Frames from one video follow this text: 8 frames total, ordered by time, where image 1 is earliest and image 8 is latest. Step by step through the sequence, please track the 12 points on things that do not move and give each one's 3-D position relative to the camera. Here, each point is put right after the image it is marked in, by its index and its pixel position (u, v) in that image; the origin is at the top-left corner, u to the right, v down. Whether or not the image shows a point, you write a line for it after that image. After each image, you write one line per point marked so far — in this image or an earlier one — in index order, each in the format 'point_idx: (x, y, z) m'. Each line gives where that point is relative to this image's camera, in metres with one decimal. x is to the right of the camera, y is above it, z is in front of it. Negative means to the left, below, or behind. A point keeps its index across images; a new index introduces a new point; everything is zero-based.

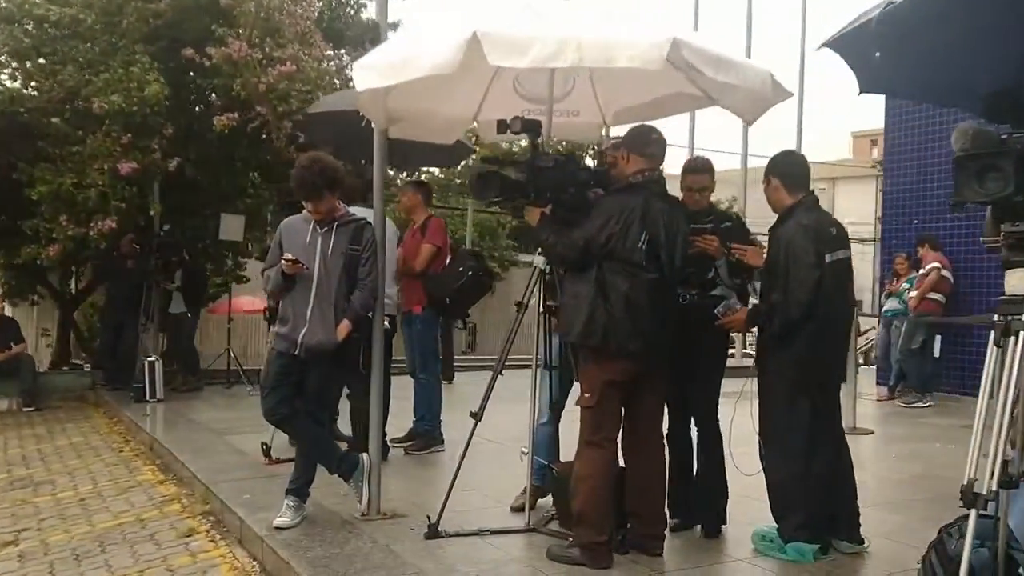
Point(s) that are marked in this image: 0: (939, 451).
0: (+3.1, -1.2, +6.7) m
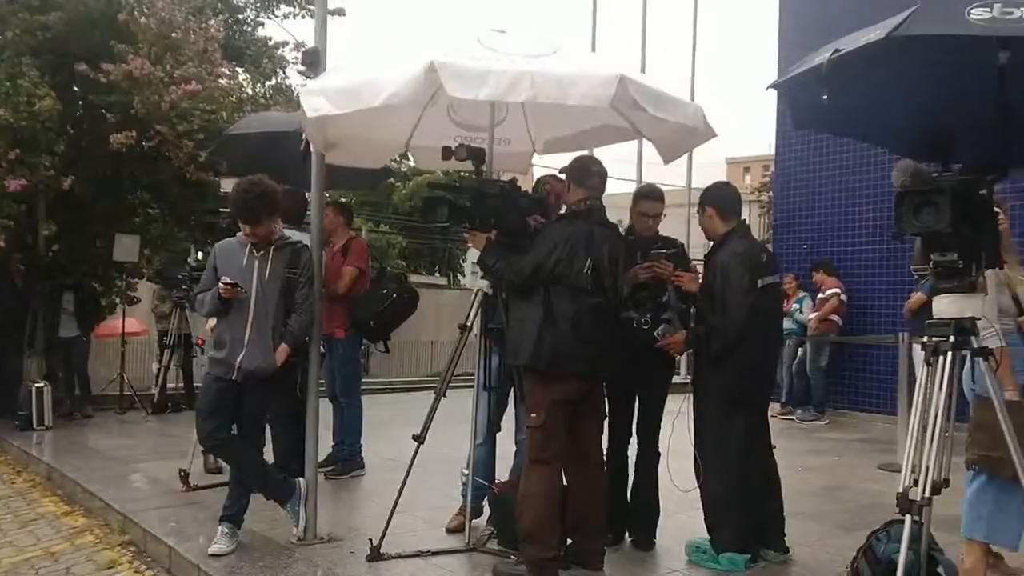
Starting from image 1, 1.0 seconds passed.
0: (+2.5, -1.4, +7.1) m
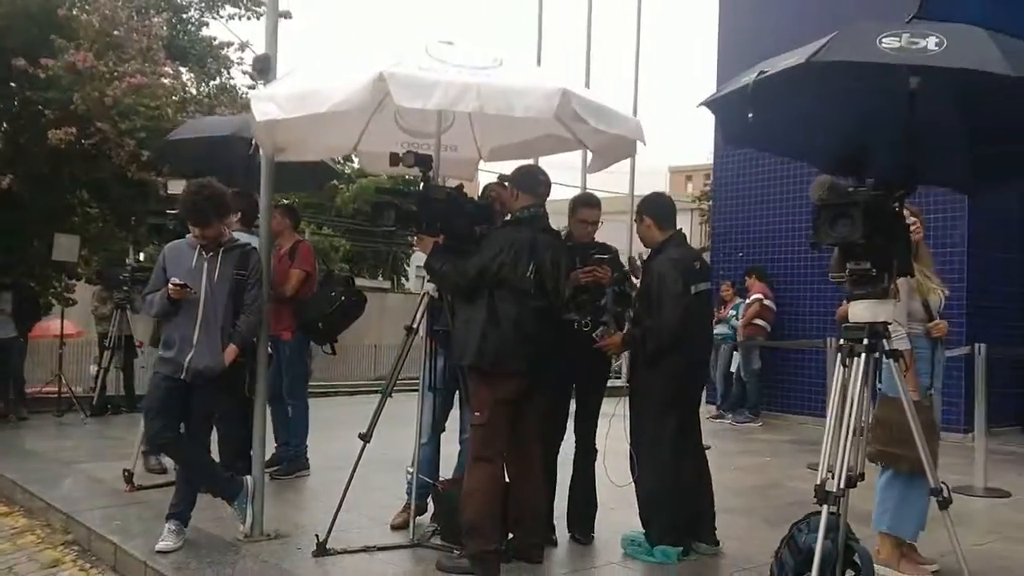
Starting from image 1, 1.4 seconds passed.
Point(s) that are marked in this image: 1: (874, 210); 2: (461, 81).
0: (+2.0, -1.4, +7.4) m
1: (+1.3, +0.3, +3.2) m
2: (-0.2, +0.9, +3.9) m
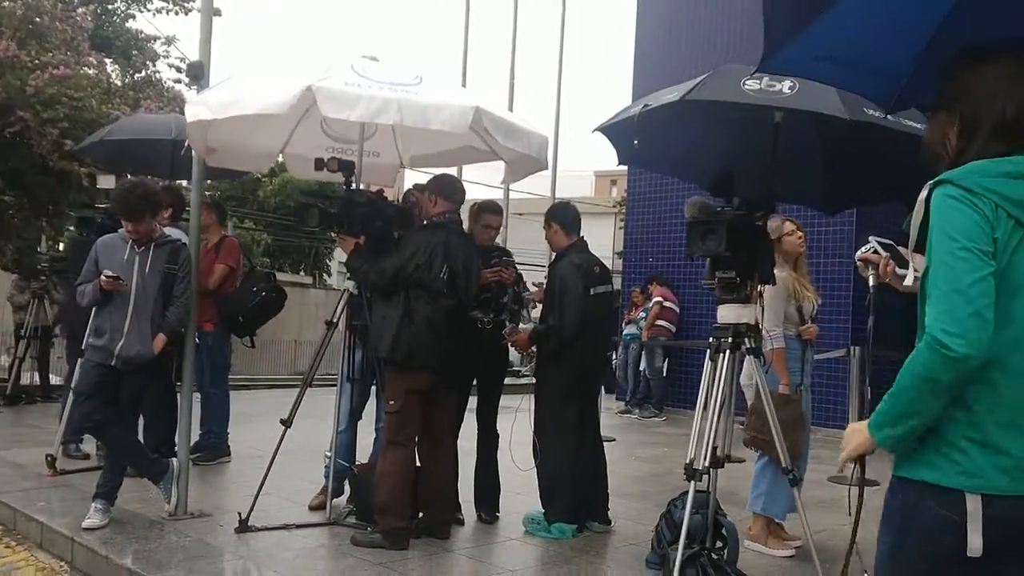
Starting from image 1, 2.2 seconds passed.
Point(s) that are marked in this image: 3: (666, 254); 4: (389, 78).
0: (+1.3, -1.4, +7.9) m
1: (+0.9, +0.2, +3.7) m
2: (-0.6, +0.9, +4.3) m
3: (+1.8, +0.4, +10.6) m
4: (-0.6, +1.0, +4.5) m
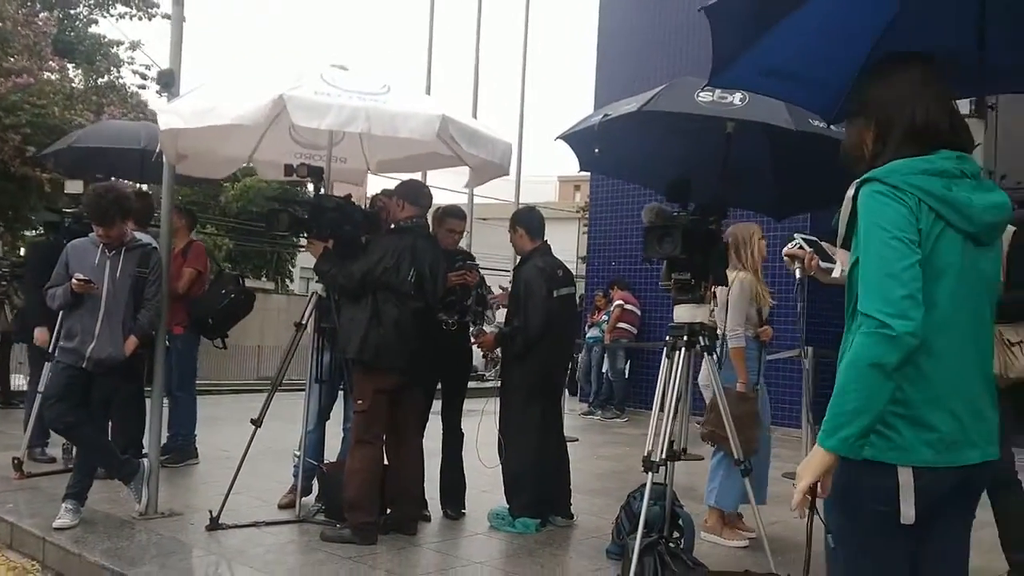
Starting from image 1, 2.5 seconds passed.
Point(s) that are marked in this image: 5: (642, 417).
0: (+1.0, -1.5, +8.1) m
1: (+0.8, +0.2, +3.9) m
2: (-0.8, +0.9, +4.4) m
3: (+1.4, +0.3, +10.8) m
4: (-0.8, +1.0, +4.7) m
5: (+1.5, -1.5, +10.4) m
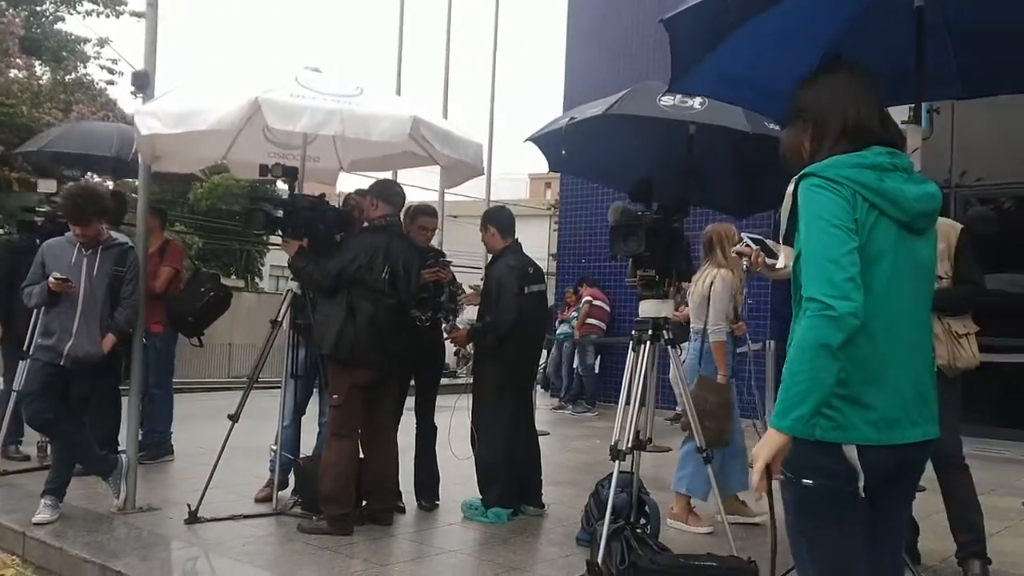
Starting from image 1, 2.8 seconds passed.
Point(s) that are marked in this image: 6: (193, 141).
0: (+0.7, -1.4, +8.3) m
1: (+0.6, +0.3, +4.1) m
2: (-0.9, +0.9, +4.5) m
3: (+1.0, +0.4, +11.0) m
4: (-0.9, +1.0, +4.8) m
5: (+1.1, -1.4, +10.6) m
6: (-1.9, +0.9, +5.5) m
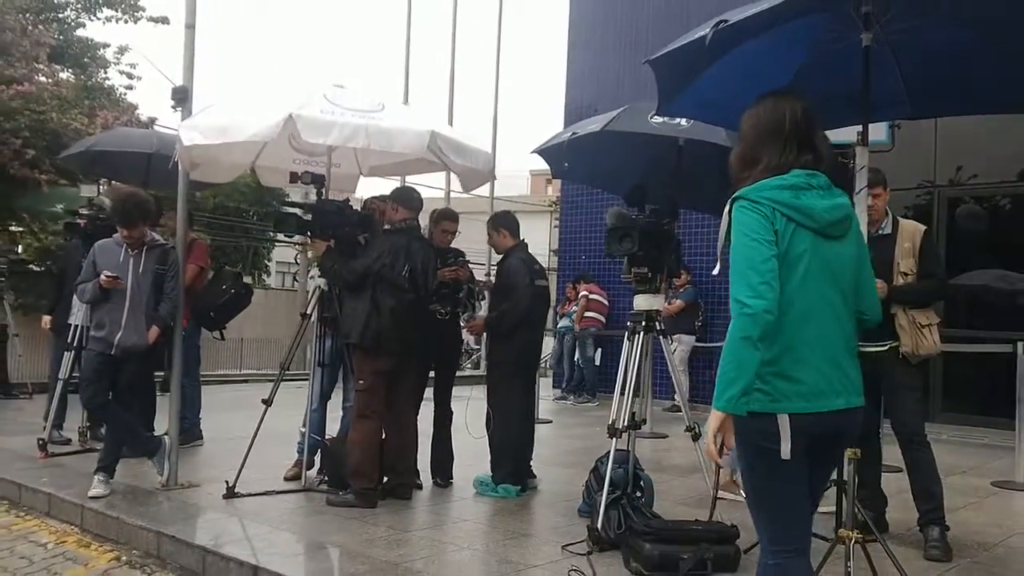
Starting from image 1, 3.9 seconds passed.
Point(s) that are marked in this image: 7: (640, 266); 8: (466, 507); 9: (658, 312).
0: (+0.8, -1.4, +8.8) m
1: (+0.7, +0.3, +4.6) m
2: (-0.9, +0.9, +5.0) m
3: (+1.1, +0.4, +11.5) m
4: (-0.9, +1.1, +5.3) m
5: (+1.2, -1.4, +11.1) m
6: (-1.9, +0.9, +6.0) m
7: (+0.6, +0.1, +4.6) m
8: (-0.3, -1.3, +5.4) m
9: (+0.7, -0.1, +4.6) m
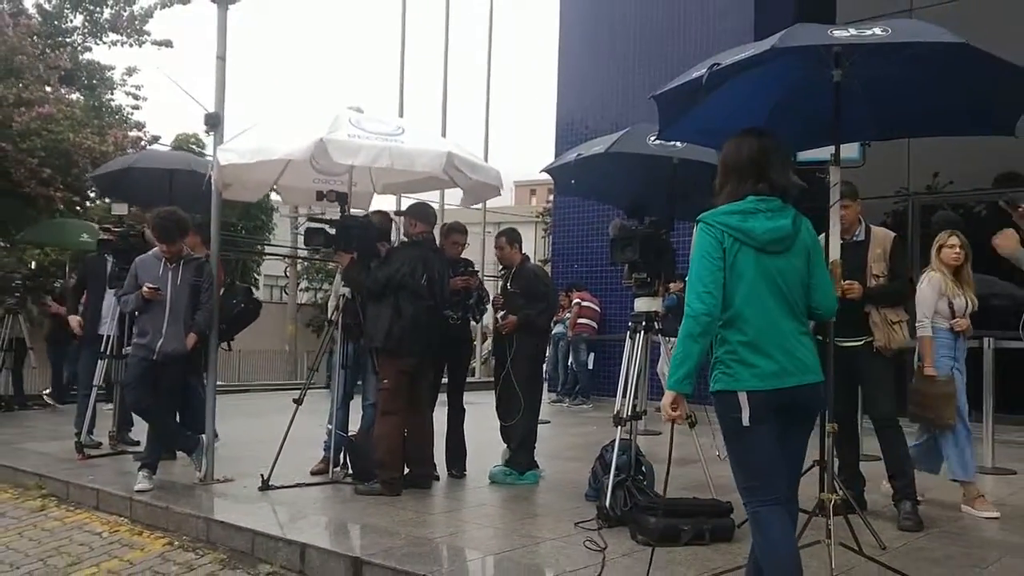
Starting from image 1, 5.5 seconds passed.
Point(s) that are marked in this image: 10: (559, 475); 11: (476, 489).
0: (+0.8, -1.5, +9.3) m
1: (+0.8, +0.3, +5.1) m
2: (-0.8, +0.9, +5.6) m
3: (+1.0, +0.3, +12.0) m
4: (-0.8, +1.0, +5.8) m
5: (+1.2, -1.5, +11.6) m
6: (-1.8, +0.8, +6.5) m
7: (+0.7, +0.1, +5.1) m
8: (-0.2, -1.3, +5.9) m
9: (+0.8, -0.1, +5.2) m
10: (+0.4, -1.4, +6.7) m
11: (-0.3, -1.3, +6.1) m
